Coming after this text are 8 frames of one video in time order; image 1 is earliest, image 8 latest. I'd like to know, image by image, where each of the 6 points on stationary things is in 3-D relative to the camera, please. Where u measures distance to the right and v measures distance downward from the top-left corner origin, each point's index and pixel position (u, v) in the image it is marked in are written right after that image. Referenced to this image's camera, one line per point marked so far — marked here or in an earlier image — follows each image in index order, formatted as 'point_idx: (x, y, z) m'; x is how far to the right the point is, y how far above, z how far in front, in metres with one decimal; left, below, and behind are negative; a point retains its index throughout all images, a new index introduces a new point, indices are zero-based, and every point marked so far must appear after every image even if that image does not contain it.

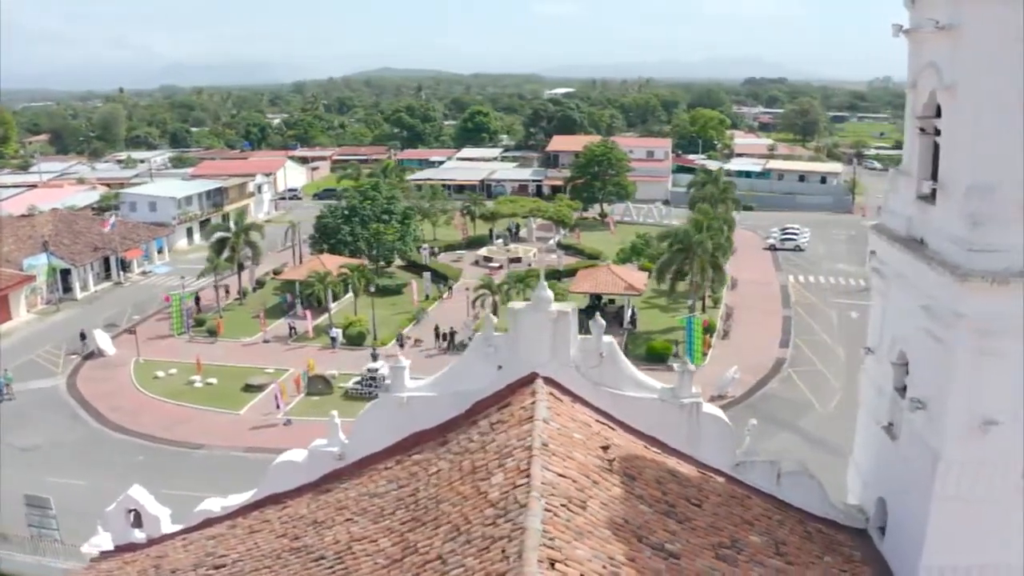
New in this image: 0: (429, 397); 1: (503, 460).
0: (-1.0, -1.6, +12.7) m
1: (+0.1, -2.0, +10.7) m
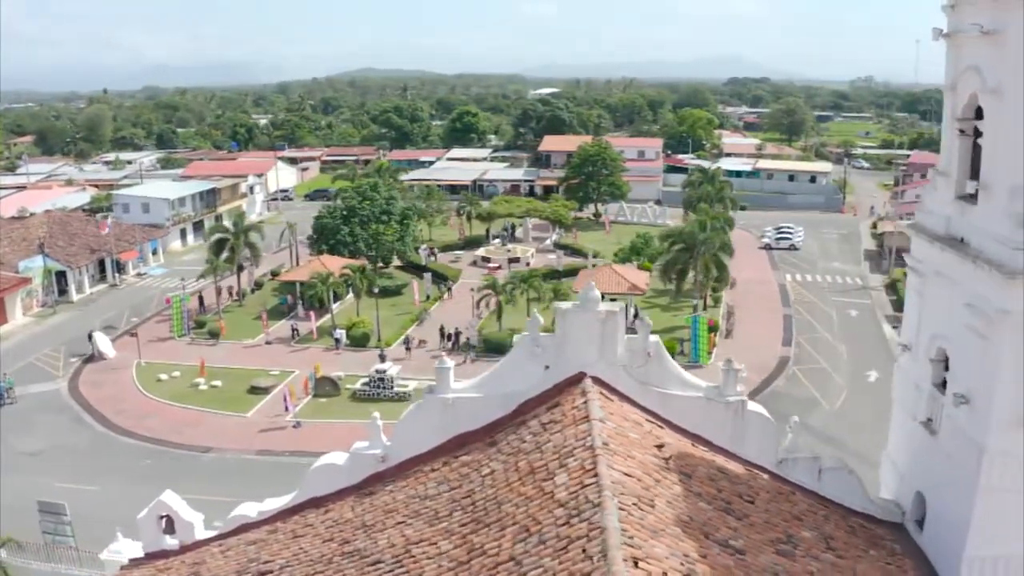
0: (-0.4, -1.6, +12.6) m
1: (+0.8, -2.0, +10.7) m
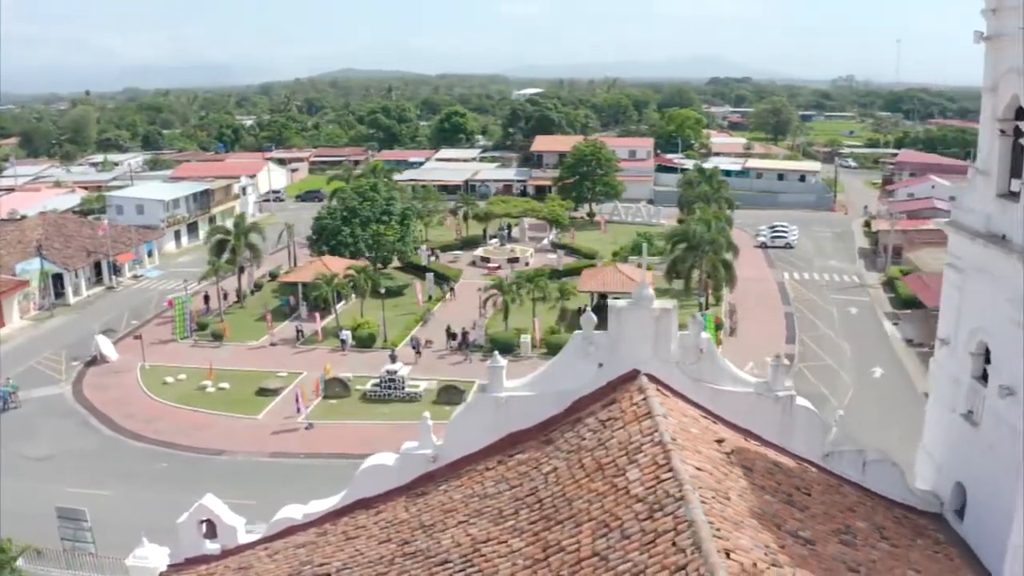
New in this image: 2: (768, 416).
0: (+0.3, -1.6, +12.6) m
1: (+1.6, -2.0, +10.7) m
2: (+3.8, -1.9, +13.1) m
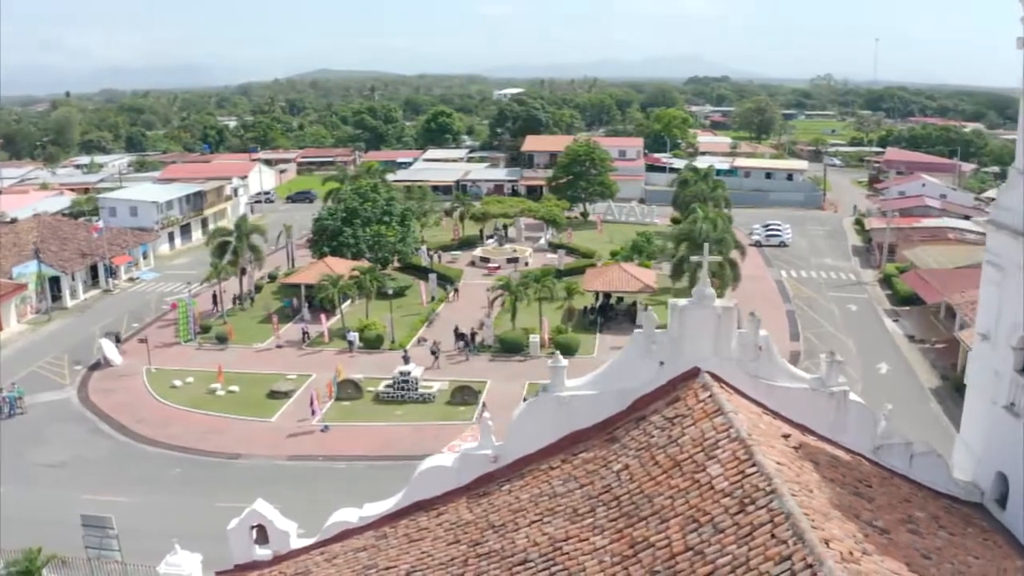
0: (+1.2, -1.5, +12.6) m
1: (+2.5, -2.0, +10.8) m
2: (+4.7, -1.8, +13.2) m
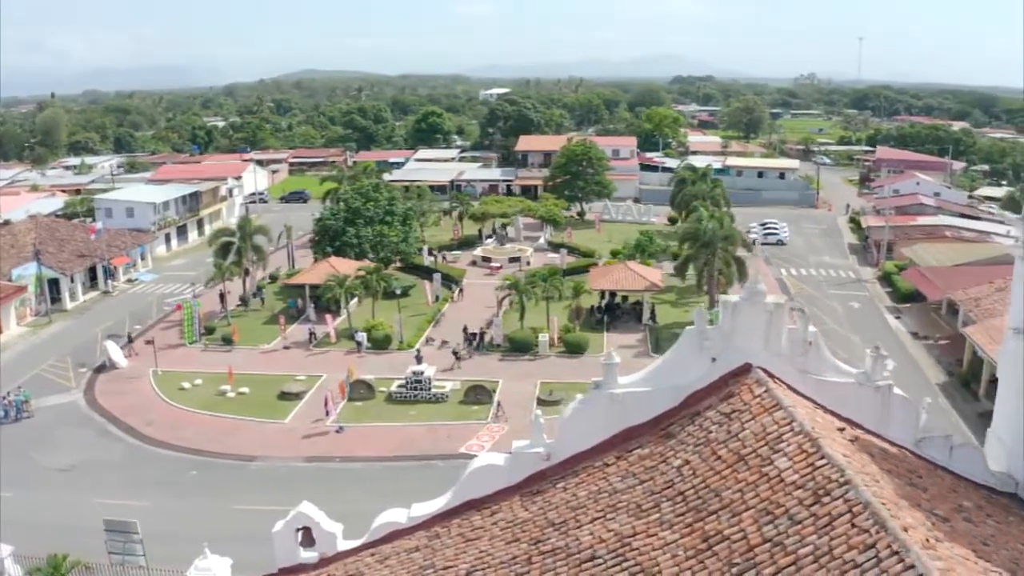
0: (+1.9, -1.5, +12.6) m
1: (+3.3, -1.9, +10.8) m
2: (+5.4, -1.8, +13.3) m
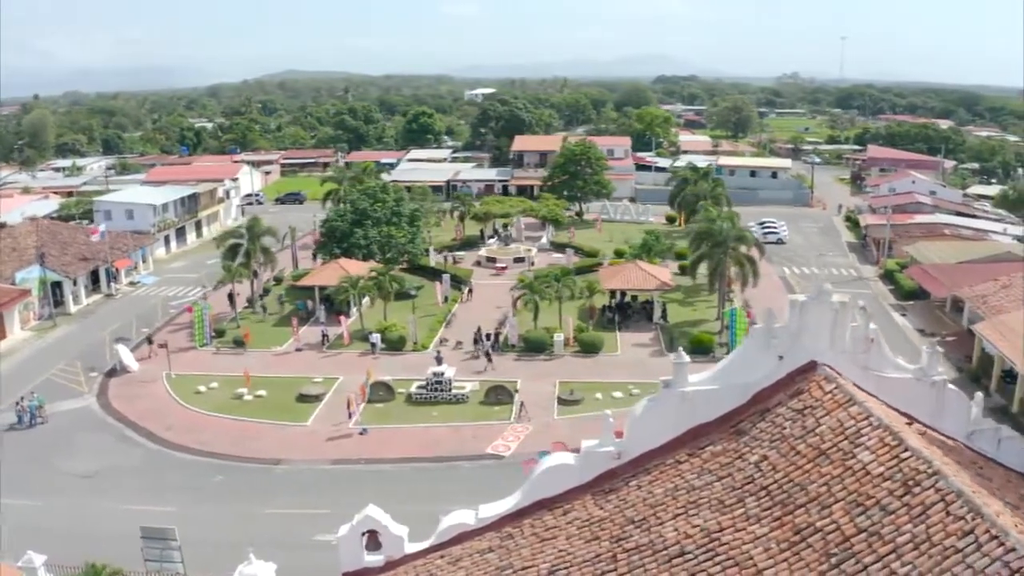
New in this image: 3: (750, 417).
0: (+3.0, -1.5, +12.7) m
1: (+4.4, -1.9, +10.9) m
2: (+6.4, -1.7, +13.5) m
3: (+3.4, -1.9, +12.4) m
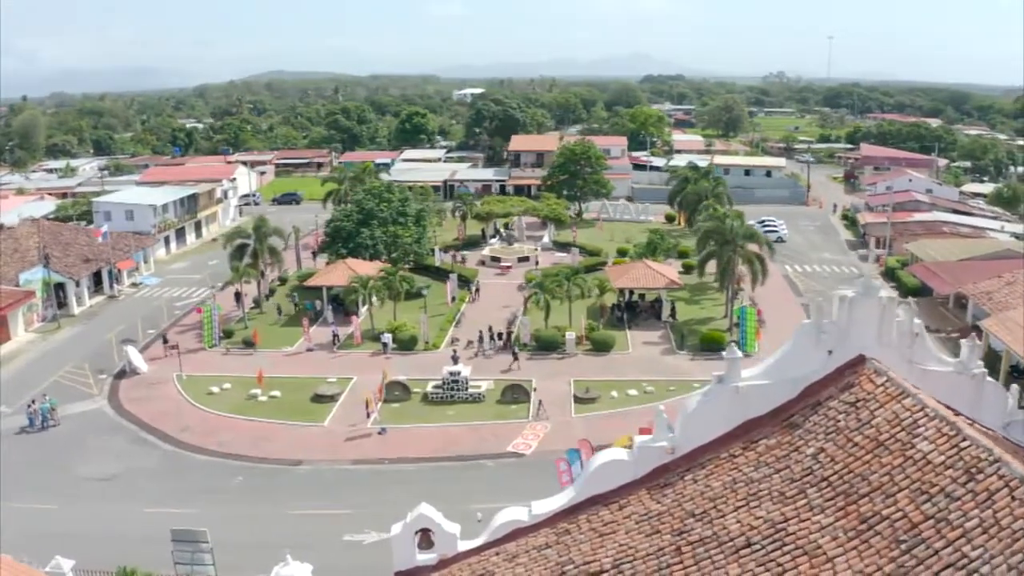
0: (+3.8, -1.4, +12.8) m
1: (+5.2, -1.8, +11.0) m
2: (+7.2, -1.7, +13.6) m
3: (+4.2, -1.8, +12.5) m
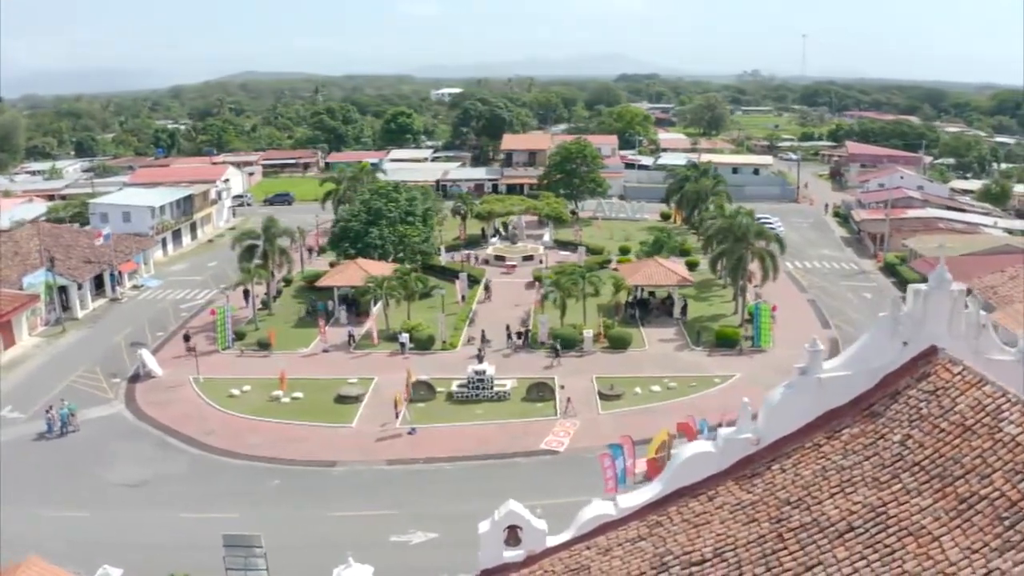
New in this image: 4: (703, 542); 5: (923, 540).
0: (+5.1, -1.4, +13.0) m
1: (+6.6, -1.7, +11.3) m
2: (+8.5, -1.5, +13.9) m
3: (+5.6, -1.7, +12.7) m
4: (+2.6, -3.5, +11.8) m
5: (+5.1, -3.2, +10.6) m
